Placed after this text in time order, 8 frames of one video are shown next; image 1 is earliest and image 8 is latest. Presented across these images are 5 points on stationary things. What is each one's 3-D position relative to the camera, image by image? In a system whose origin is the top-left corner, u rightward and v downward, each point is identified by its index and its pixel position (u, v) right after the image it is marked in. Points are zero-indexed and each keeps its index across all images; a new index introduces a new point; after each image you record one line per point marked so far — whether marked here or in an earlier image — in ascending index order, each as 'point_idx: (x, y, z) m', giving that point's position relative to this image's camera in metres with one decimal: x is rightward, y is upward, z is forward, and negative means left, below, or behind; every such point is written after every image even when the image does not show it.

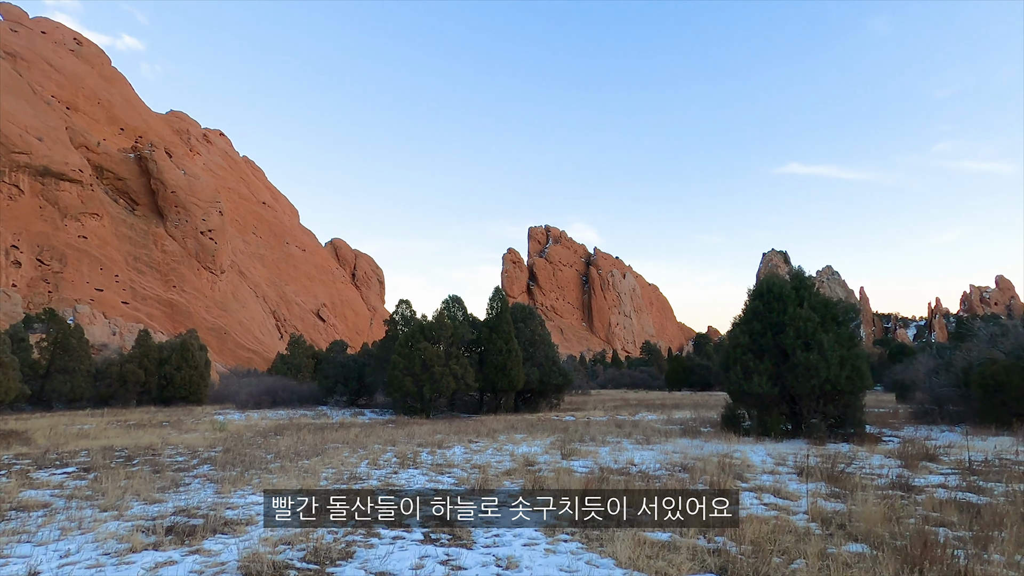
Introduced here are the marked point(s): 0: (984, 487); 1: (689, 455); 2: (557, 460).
0: (+6.2, -2.7, +7.5) m
1: (+3.5, -3.4, +11.6) m
2: (+0.9, -3.5, +11.5) m
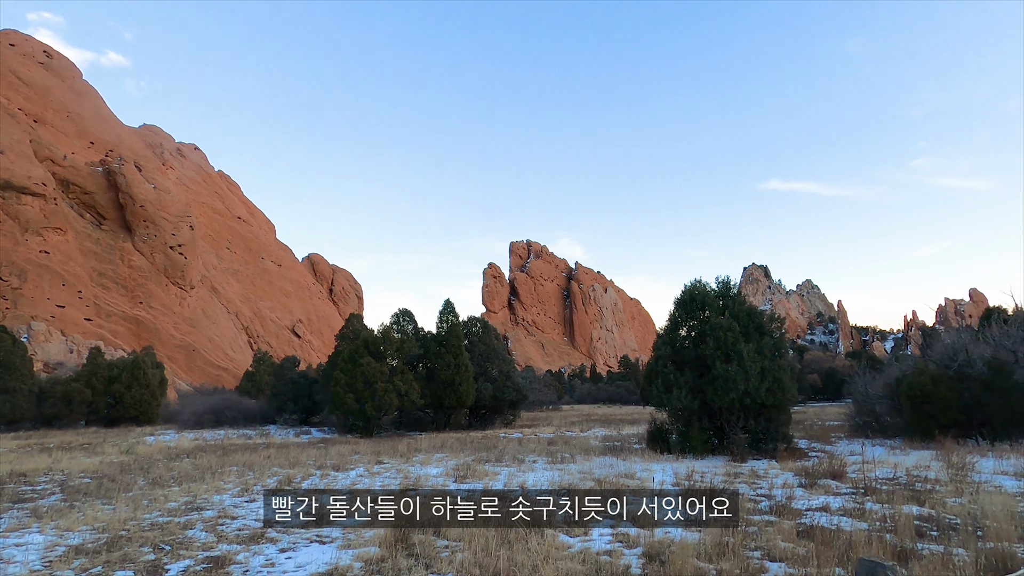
0: (+4.2, -2.7, +6.8) m
1: (+1.4, -3.6, +10.8) m
2: (-1.3, -3.7, +10.6) m
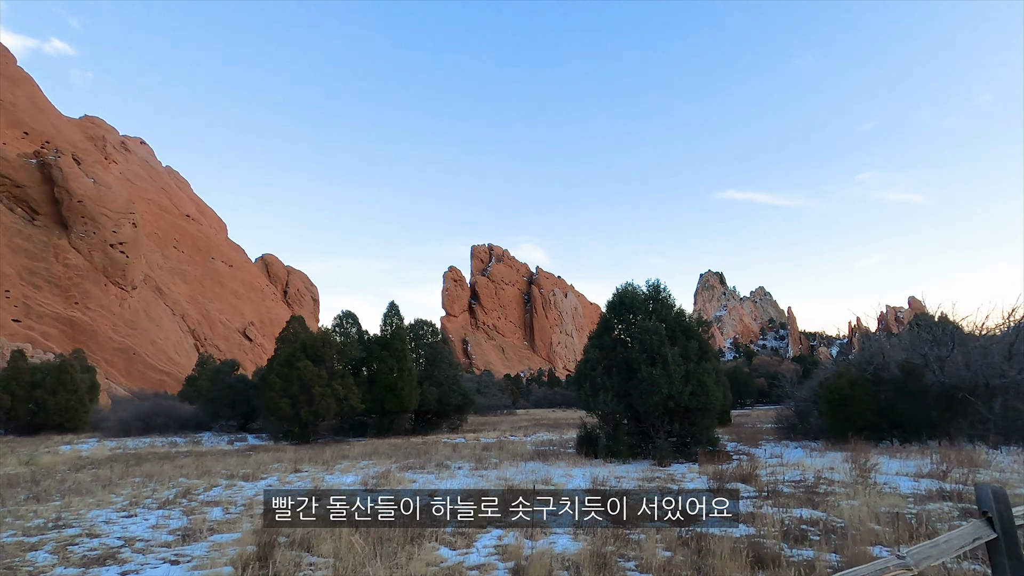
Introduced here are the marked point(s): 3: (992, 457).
0: (+2.9, -2.7, +6.7) m
1: (-0.2, -3.6, +10.5) m
2: (-2.8, -3.7, +10.1) m
3: (+9.1, -3.2, +10.7) m
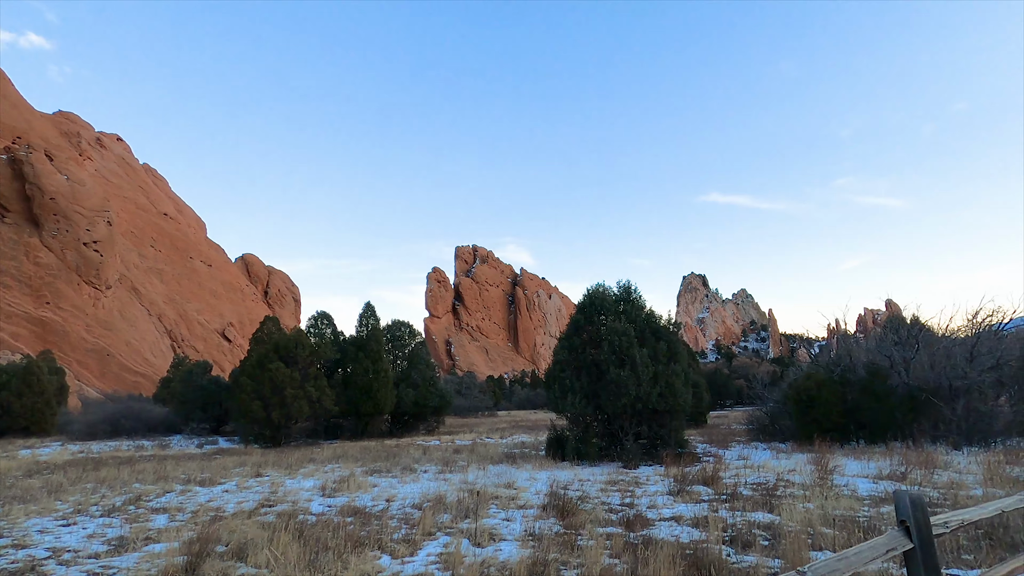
0: (+2.3, -2.7, +6.6) m
1: (-0.9, -3.6, +10.3) m
2: (-3.5, -3.6, +9.9) m
3: (+8.4, -3.3, +10.8) m
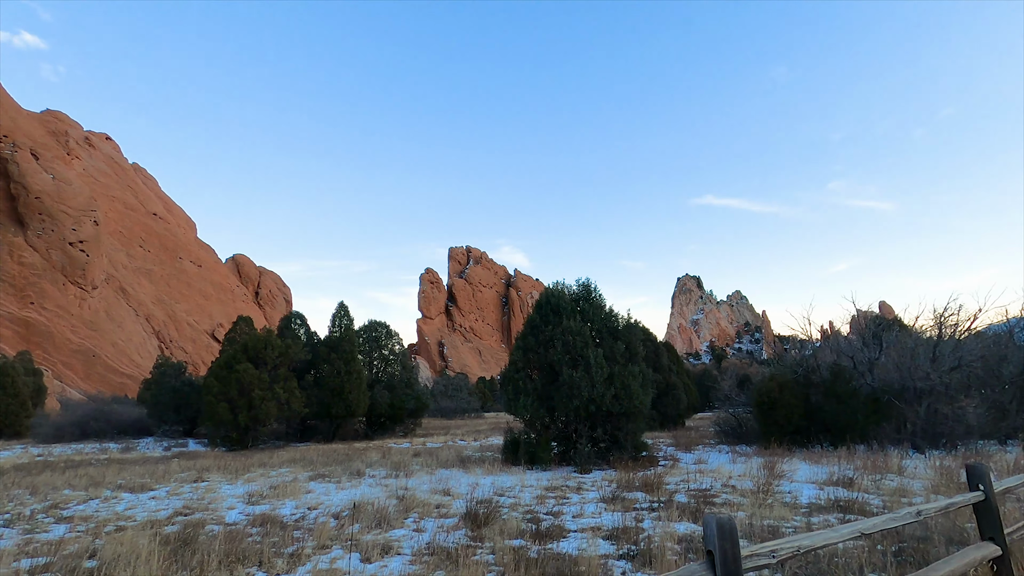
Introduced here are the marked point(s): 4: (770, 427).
0: (+1.3, -2.7, +6.1) m
1: (-2.0, -3.5, +9.9) m
2: (-4.6, -3.6, +9.4) m
3: (+7.3, -3.2, +10.4) m
4: (+6.4, -3.4, +14.0) m
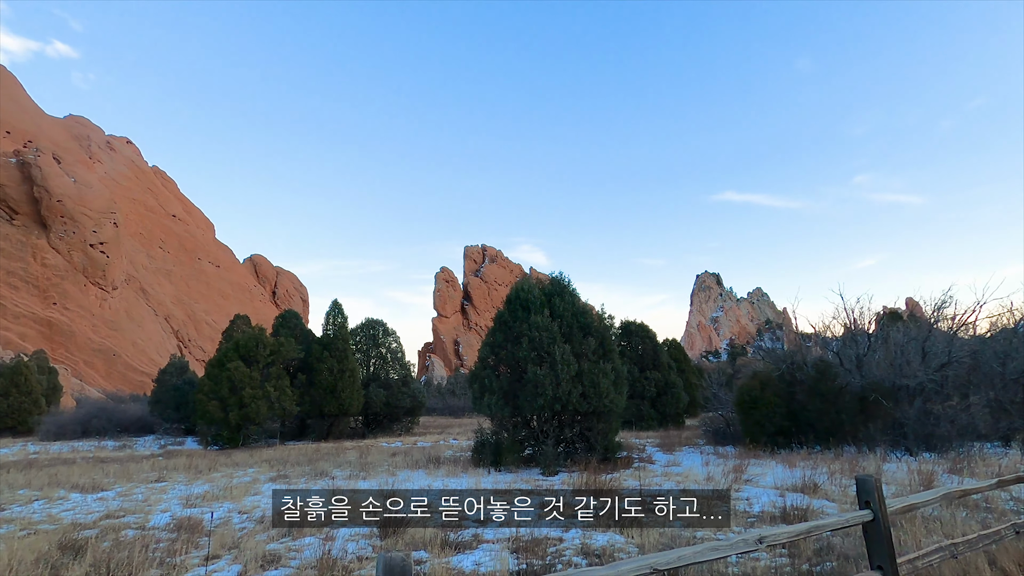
0: (+0.3, -2.5, +5.6) m
1: (-2.8, -3.4, +9.5) m
2: (-5.4, -3.5, +9.1) m
3: (+6.5, -3.1, +9.7) m
4: (+5.7, -3.3, +13.3) m
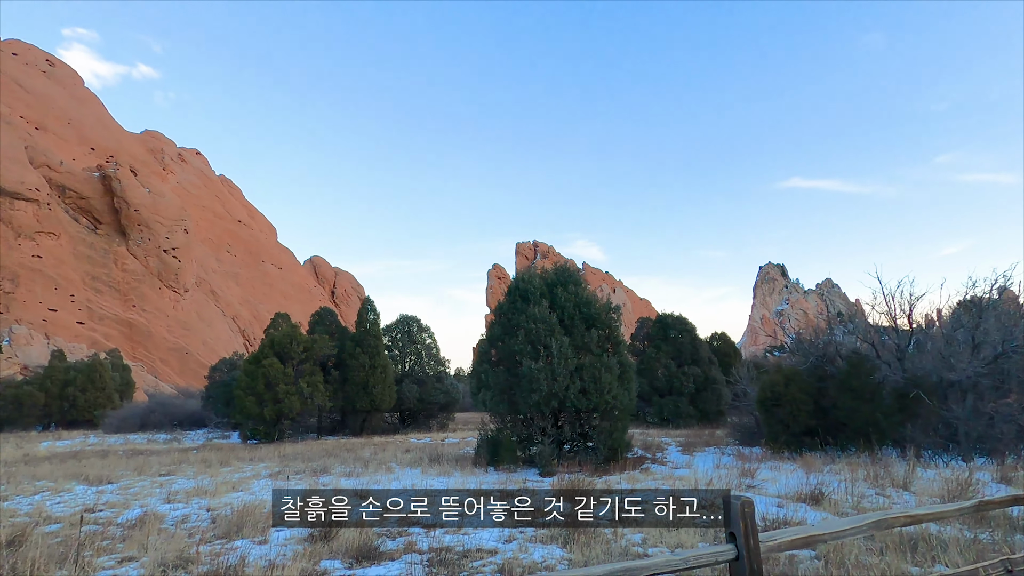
0: (-0.4, -2.4, +5.0) m
1: (-3.1, -3.3, +9.2) m
2: (-5.7, -3.4, +9.0) m
3: (+6.2, -2.8, +8.5) m
4: (+5.8, -3.0, +12.2) m
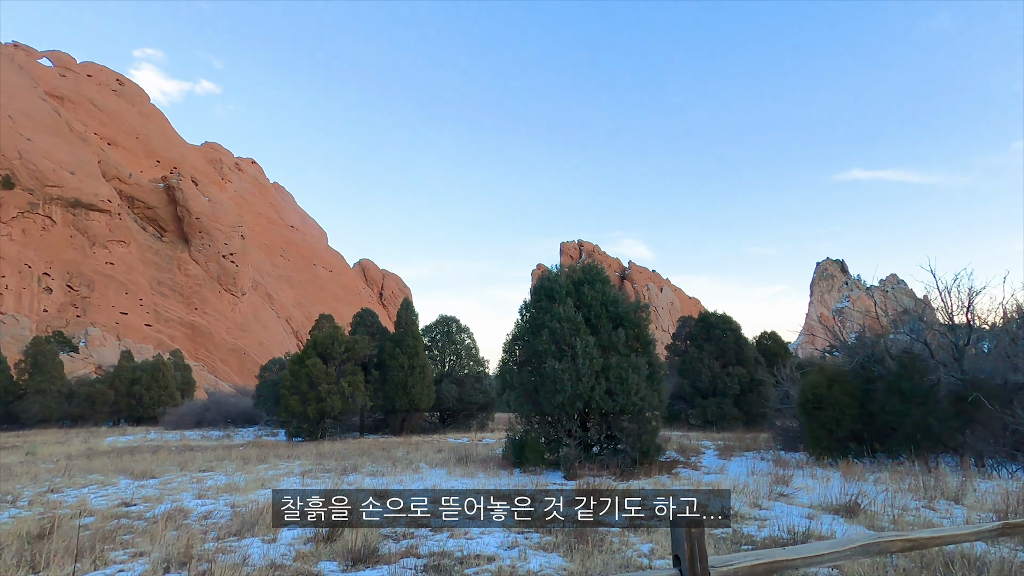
0: (-0.4, -2.4, +4.9) m
1: (-2.7, -3.3, +9.2) m
2: (-5.4, -3.5, +9.3) m
3: (+6.4, -2.7, +7.8) m
4: (+6.4, -2.9, +11.5) m
